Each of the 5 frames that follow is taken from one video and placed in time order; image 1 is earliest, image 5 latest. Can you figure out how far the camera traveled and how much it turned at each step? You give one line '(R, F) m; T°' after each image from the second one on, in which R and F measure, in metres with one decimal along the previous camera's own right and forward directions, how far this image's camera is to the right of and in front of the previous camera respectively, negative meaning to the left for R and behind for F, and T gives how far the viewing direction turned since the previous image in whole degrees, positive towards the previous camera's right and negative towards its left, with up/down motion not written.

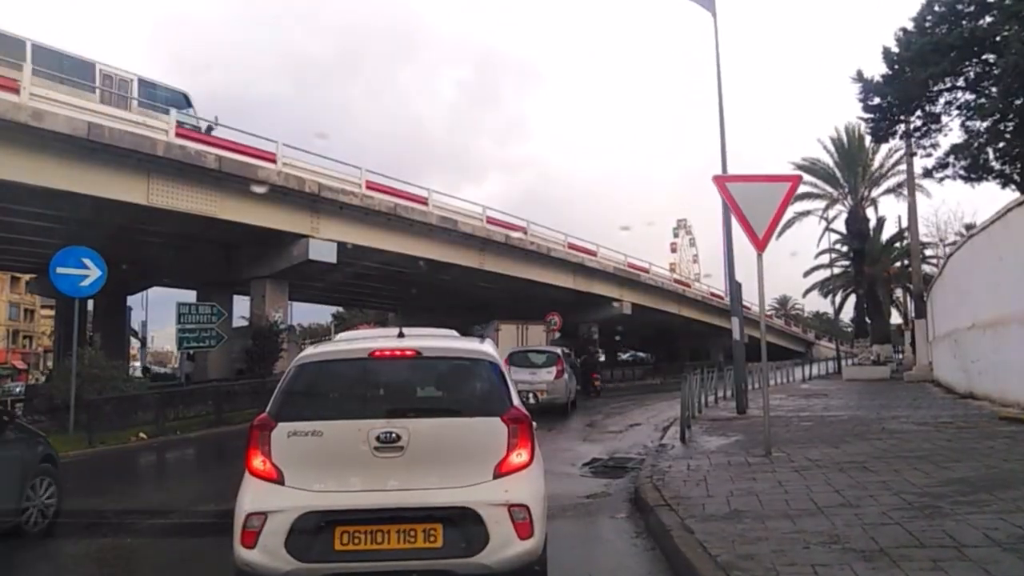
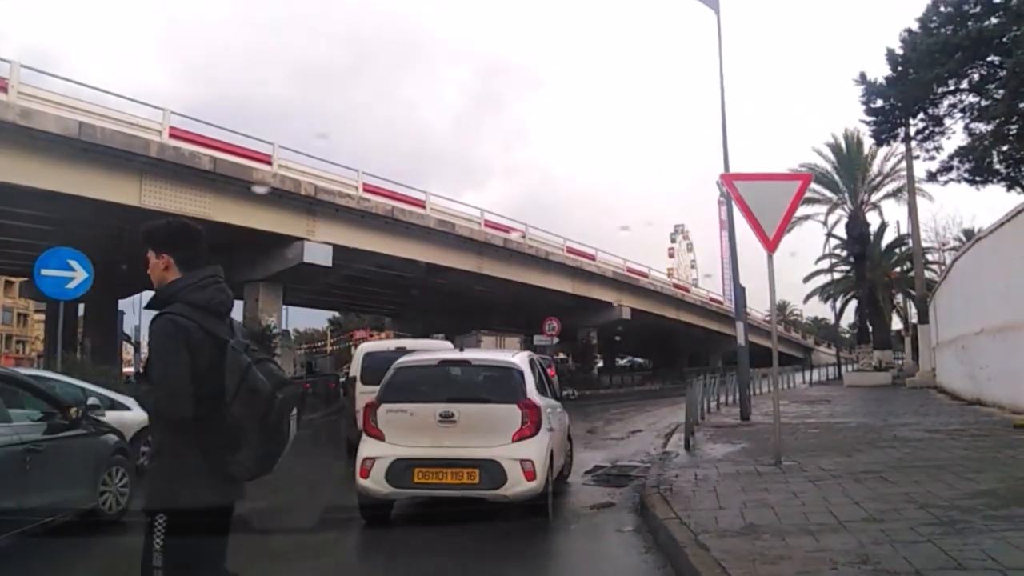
(0.0, +0.4) m; 0°
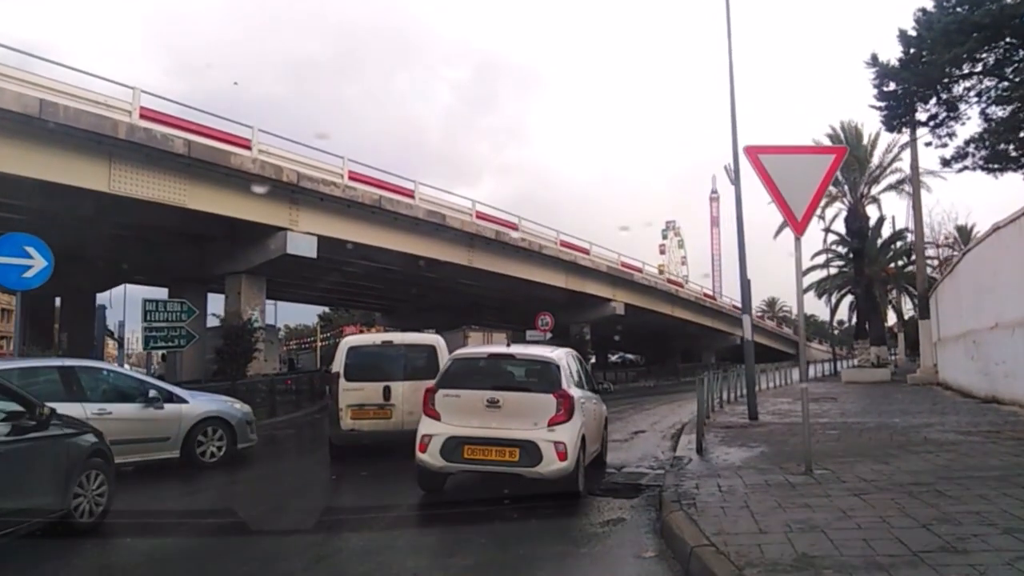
(-0.1, +1.0) m; +1°
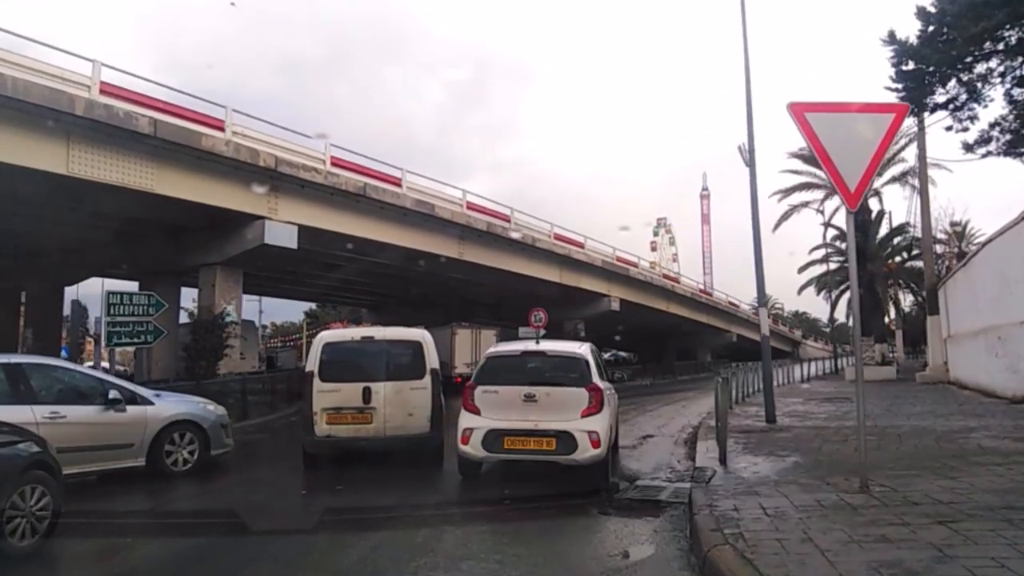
(-0.1, +1.4) m; +1°
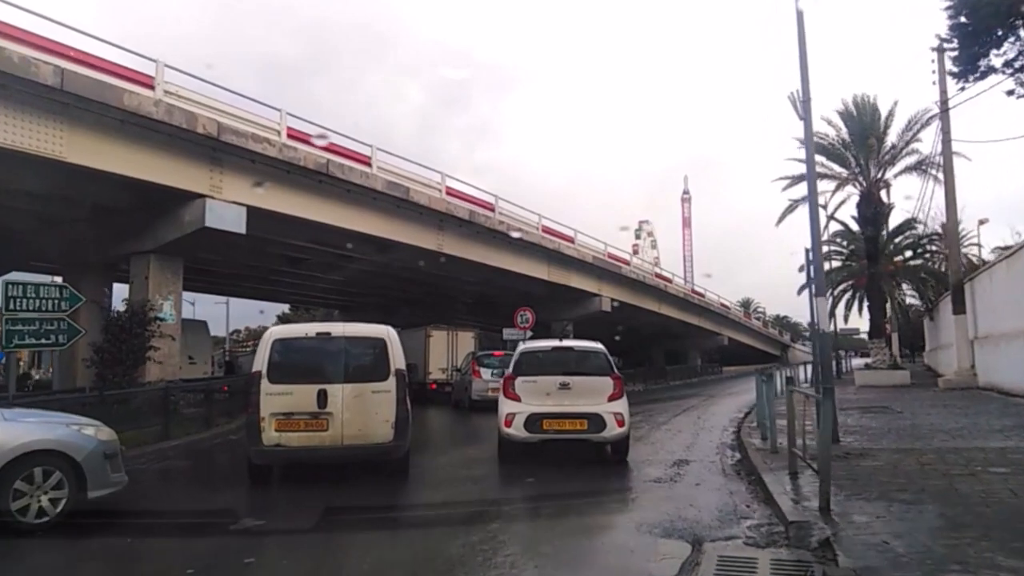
(-0.2, +3.1) m; +1°
